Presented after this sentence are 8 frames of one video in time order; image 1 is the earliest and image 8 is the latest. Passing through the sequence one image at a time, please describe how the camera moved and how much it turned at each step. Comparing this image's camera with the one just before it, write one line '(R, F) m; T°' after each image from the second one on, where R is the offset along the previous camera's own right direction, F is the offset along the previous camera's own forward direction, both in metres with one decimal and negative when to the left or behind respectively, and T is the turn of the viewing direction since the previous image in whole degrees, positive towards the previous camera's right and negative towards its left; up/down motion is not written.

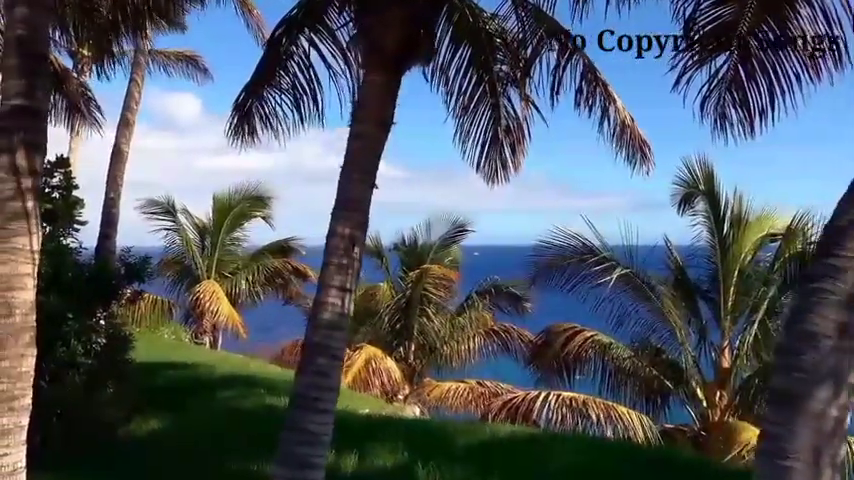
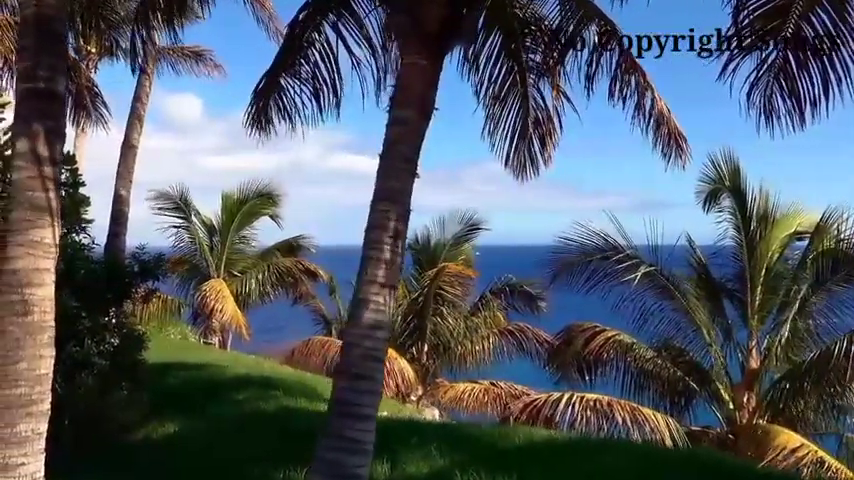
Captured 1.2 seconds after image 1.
(-0.2, +0.3) m; 0°
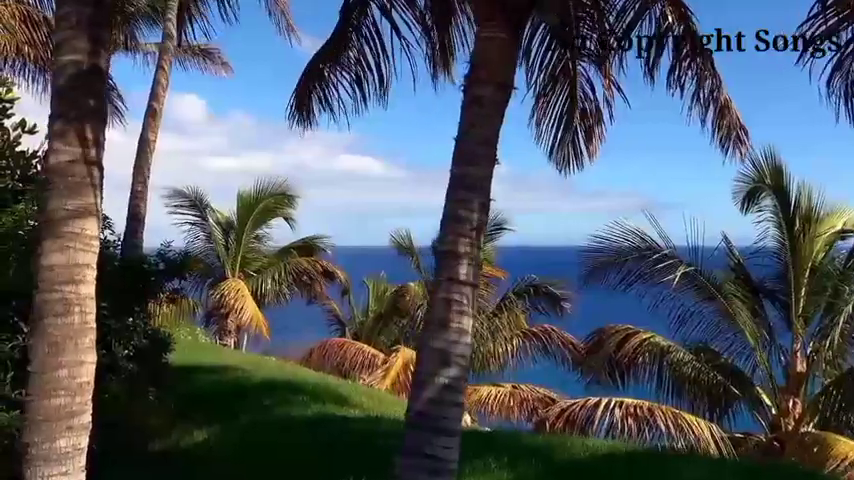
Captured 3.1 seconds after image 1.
(-0.4, +0.4) m; 0°
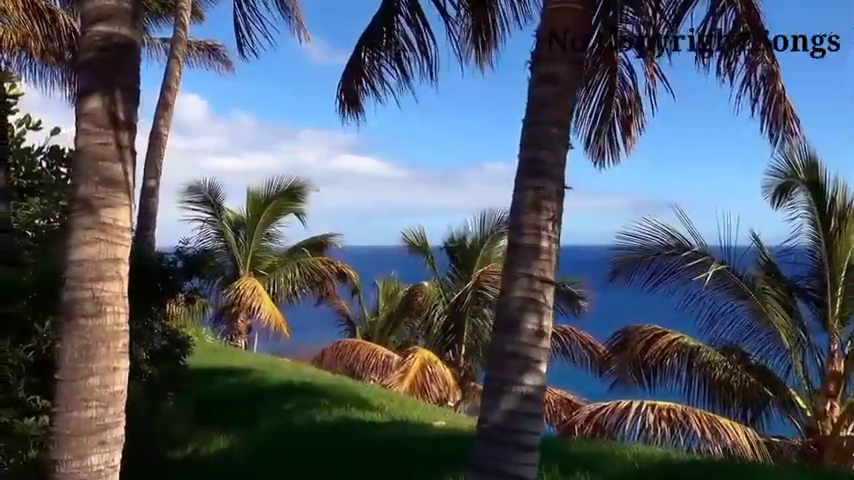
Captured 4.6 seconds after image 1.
(-0.3, +0.4) m; 0°
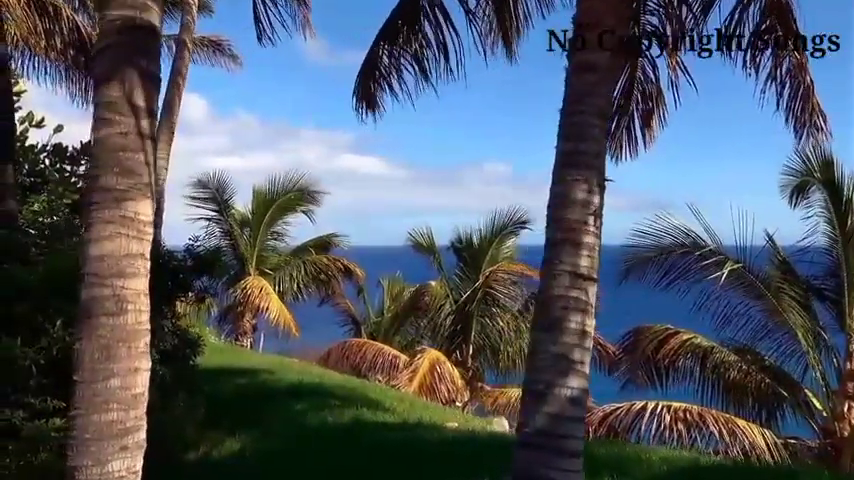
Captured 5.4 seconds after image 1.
(-0.1, +0.2) m; 0°
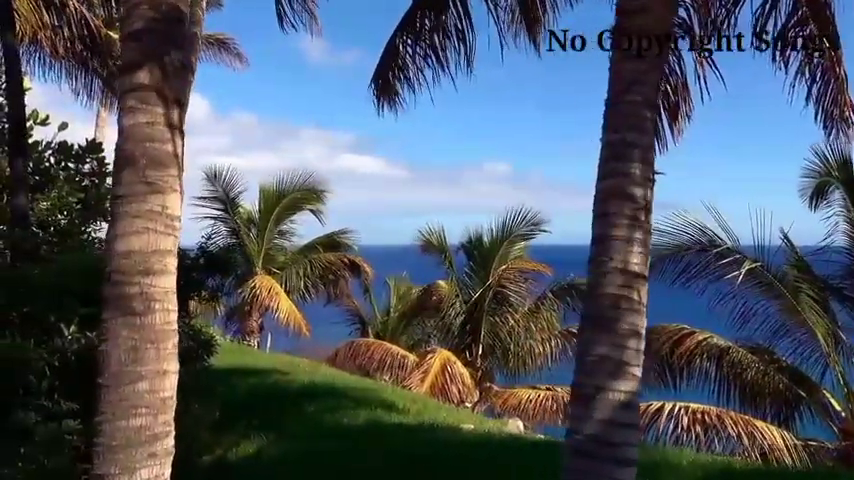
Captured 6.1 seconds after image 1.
(-0.1, +0.2) m; 0°
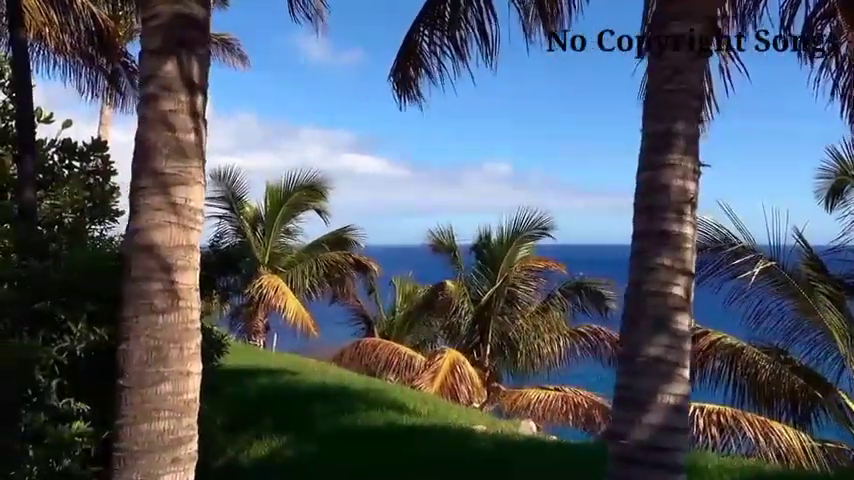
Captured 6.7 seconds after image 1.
(-0.1, +0.1) m; 0°
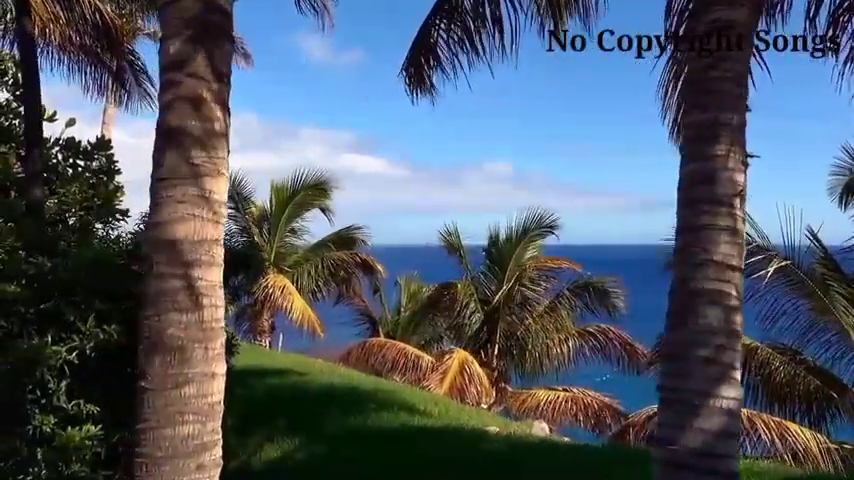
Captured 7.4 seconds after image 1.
(-0.1, +0.1) m; 0°
